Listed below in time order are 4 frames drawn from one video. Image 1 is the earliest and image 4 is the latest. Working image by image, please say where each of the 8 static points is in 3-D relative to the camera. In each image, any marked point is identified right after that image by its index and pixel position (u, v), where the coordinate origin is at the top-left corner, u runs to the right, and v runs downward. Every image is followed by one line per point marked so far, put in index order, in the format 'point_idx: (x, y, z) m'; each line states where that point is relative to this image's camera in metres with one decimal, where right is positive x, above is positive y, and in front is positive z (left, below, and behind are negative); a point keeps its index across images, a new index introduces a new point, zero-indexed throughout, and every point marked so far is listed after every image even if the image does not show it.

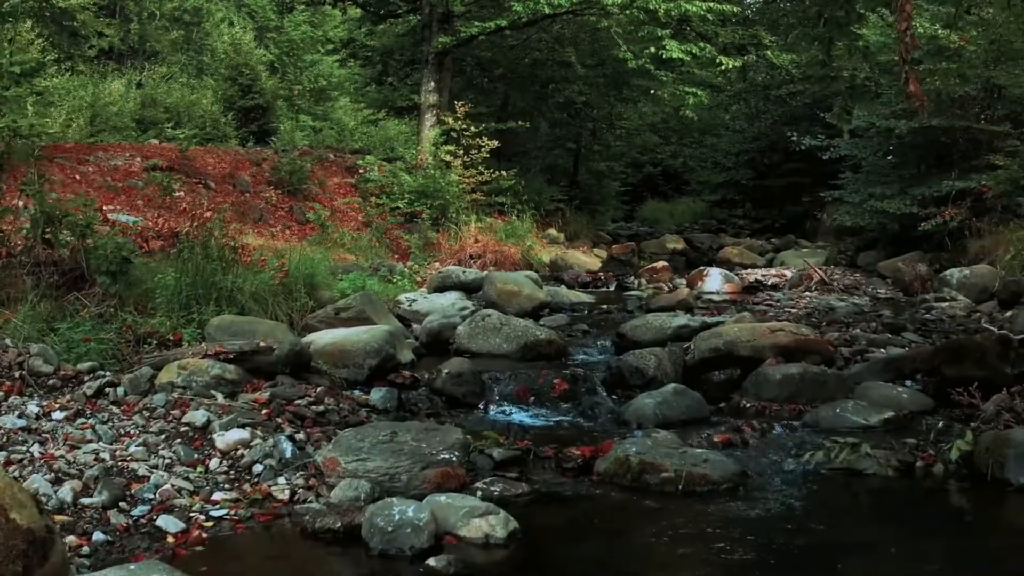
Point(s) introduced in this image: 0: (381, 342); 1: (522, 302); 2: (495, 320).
0: (-1.1, -0.5, +6.8) m
1: (+0.1, -0.2, +10.1) m
2: (-0.2, -0.3, +7.9) m
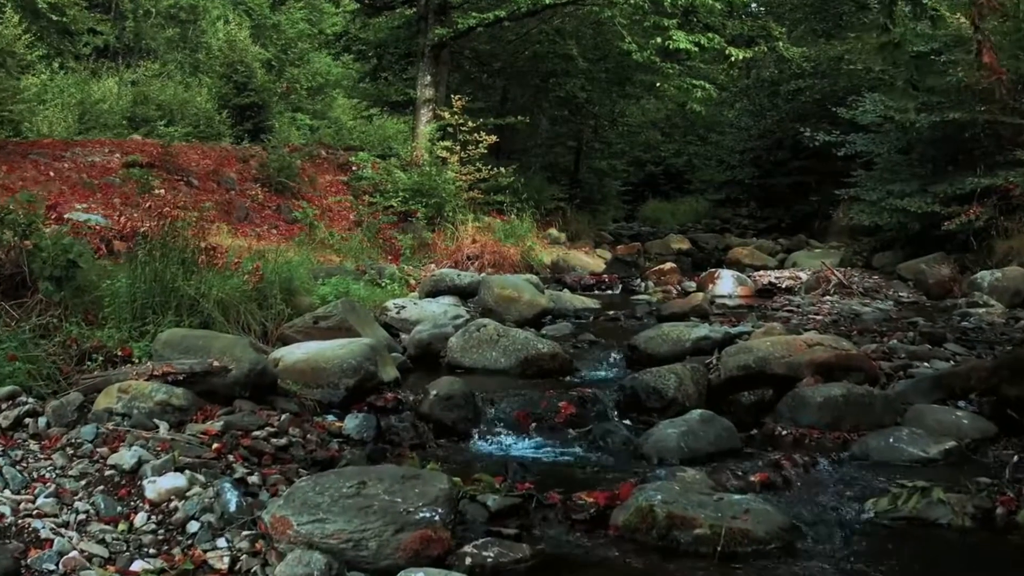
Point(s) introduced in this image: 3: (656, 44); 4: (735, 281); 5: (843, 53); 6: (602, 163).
0: (-1.1, -0.5, +5.9) m
1: (+0.1, -0.2, +9.2) m
2: (-0.2, -0.4, +7.0) m
3: (+2.8, +4.7, +15.3) m
4: (+3.7, +0.1, +13.0) m
5: (+7.1, +5.1, +17.3) m
6: (+2.2, +3.0, +19.3) m
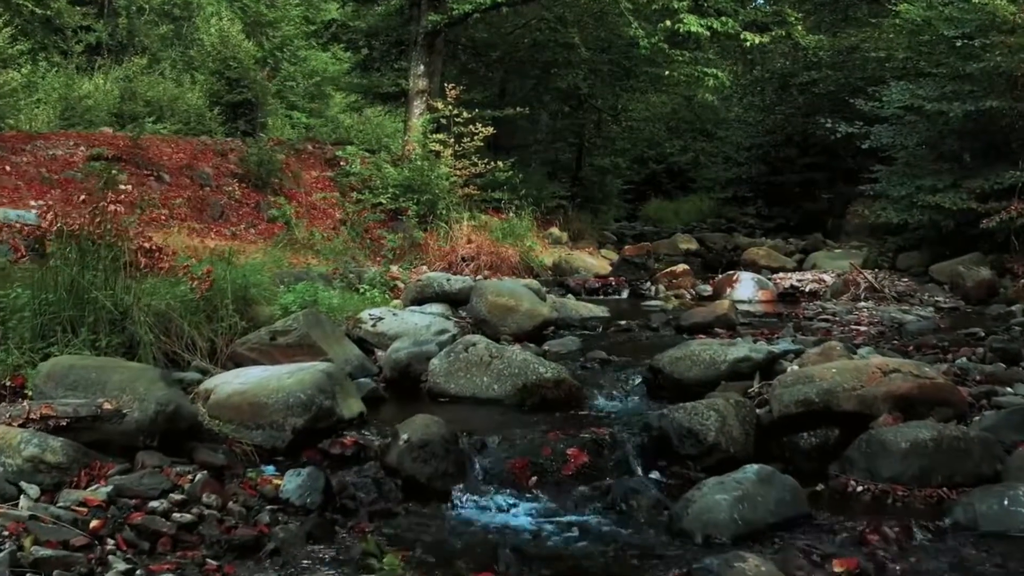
0: (-1.2, -0.6, +4.6) m
1: (+0.1, -0.3, +8.0) m
2: (-0.2, -0.5, +5.7) m
3: (+2.7, +4.6, +14.1) m
4: (+3.6, +0.1, +11.8) m
5: (+7.1, +5.0, +16.0) m
6: (+2.1, +2.9, +18.0) m
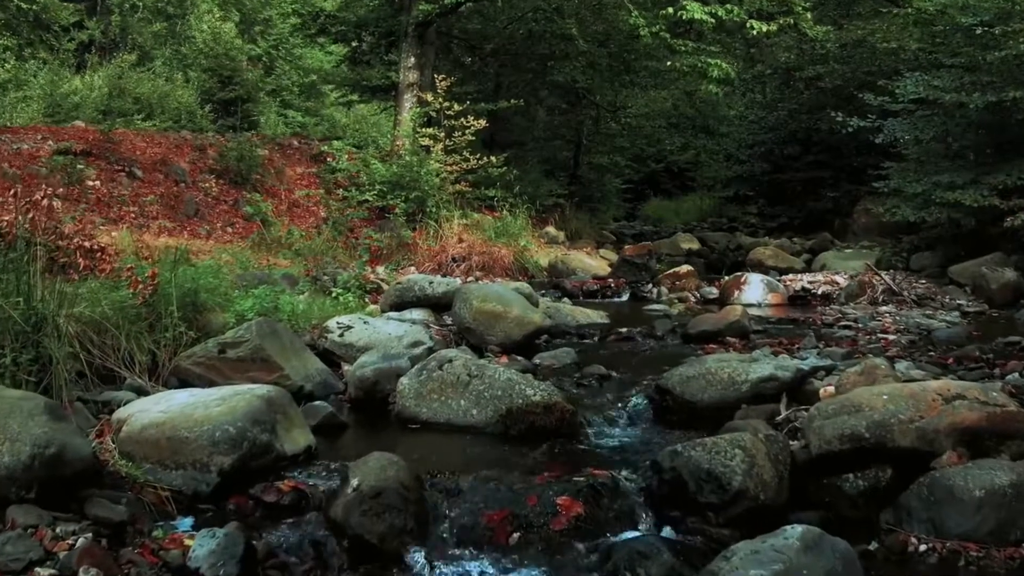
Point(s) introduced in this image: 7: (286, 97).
0: (-1.3, -0.6, +3.8) m
1: (0.0, -0.4, +7.1) m
2: (-0.3, -0.5, +4.9) m
3: (+2.6, +4.6, +13.2) m
4: (+3.5, 0.0, +10.9) m
5: (+7.0, +5.0, +15.2) m
6: (+2.0, +2.9, +17.1) m
7: (-5.4, +4.5, +18.1) m
